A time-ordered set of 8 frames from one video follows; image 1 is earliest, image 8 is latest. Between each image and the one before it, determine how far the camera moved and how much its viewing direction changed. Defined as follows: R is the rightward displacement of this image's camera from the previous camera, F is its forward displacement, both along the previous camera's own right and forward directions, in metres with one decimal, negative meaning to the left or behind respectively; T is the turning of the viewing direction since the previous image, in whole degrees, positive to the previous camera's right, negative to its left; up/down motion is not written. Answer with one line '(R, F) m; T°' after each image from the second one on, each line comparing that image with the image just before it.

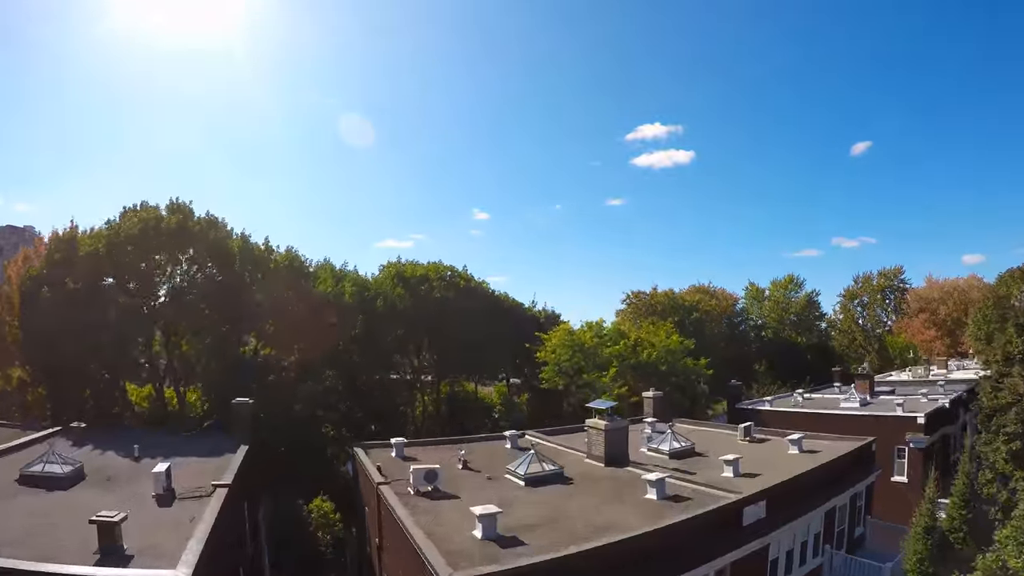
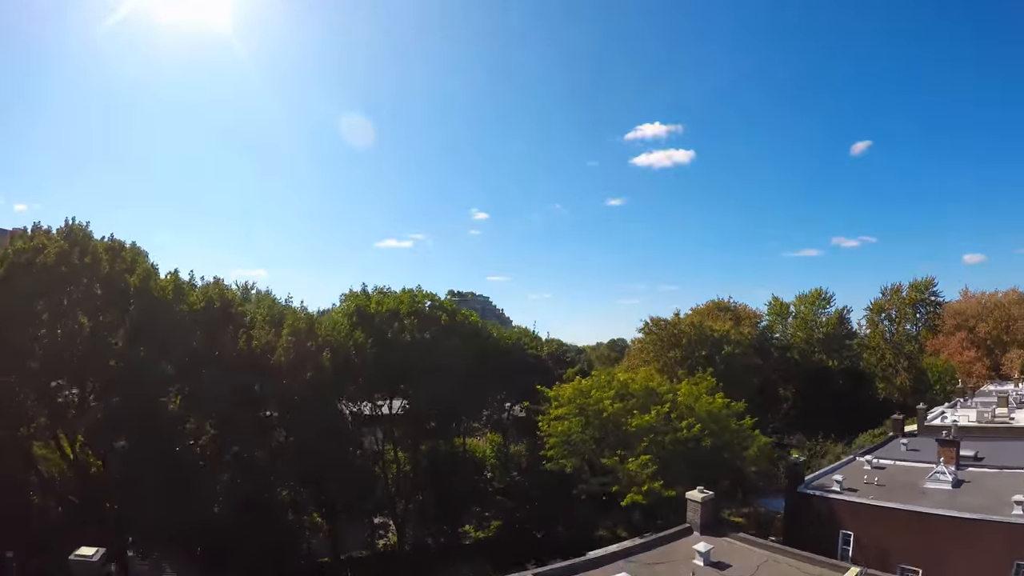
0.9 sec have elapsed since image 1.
(+0.2, +5.0) m; 0°
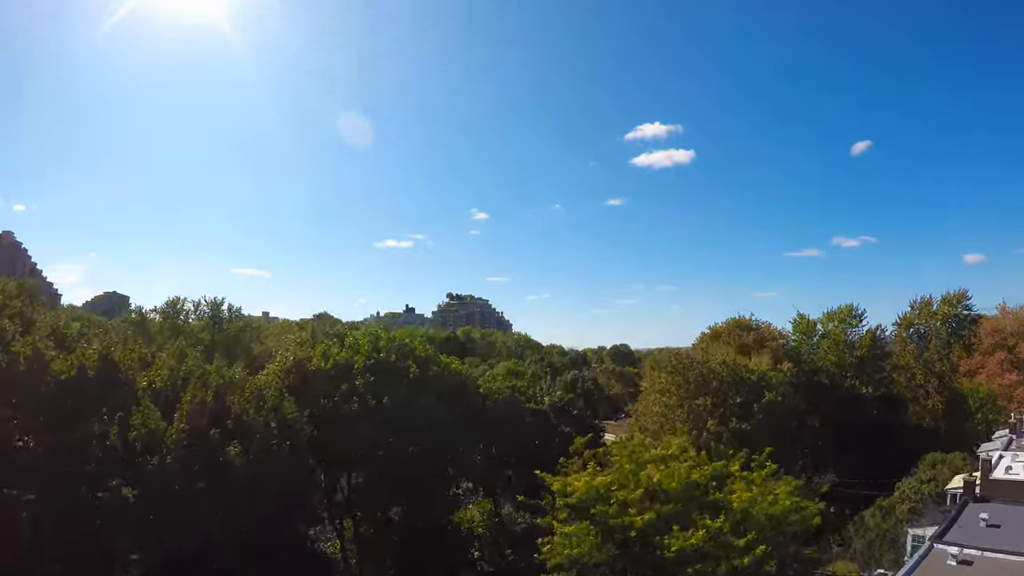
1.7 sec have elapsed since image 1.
(+0.2, +4.4) m; 0°
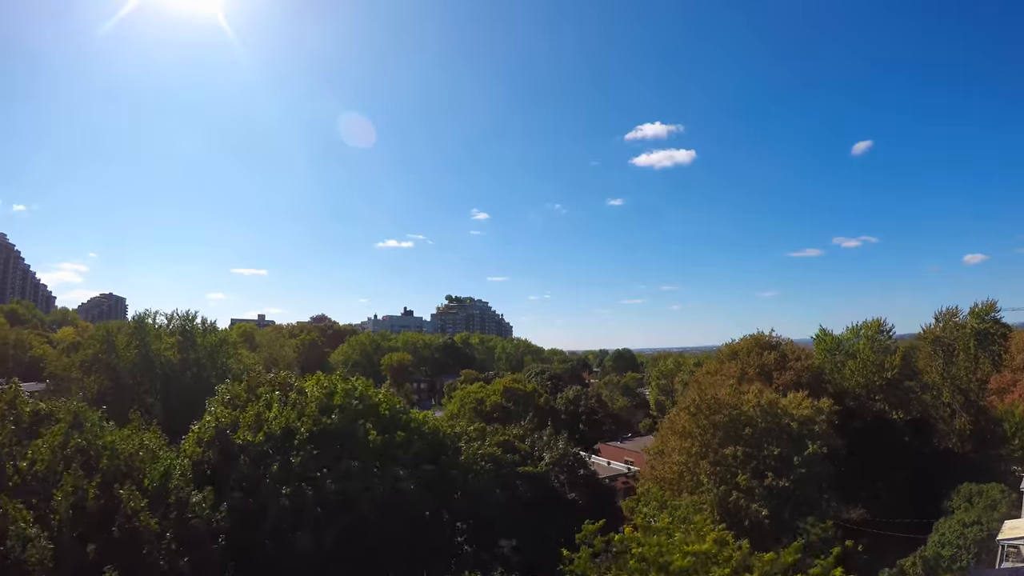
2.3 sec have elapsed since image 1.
(+0.2, +3.3) m; 0°
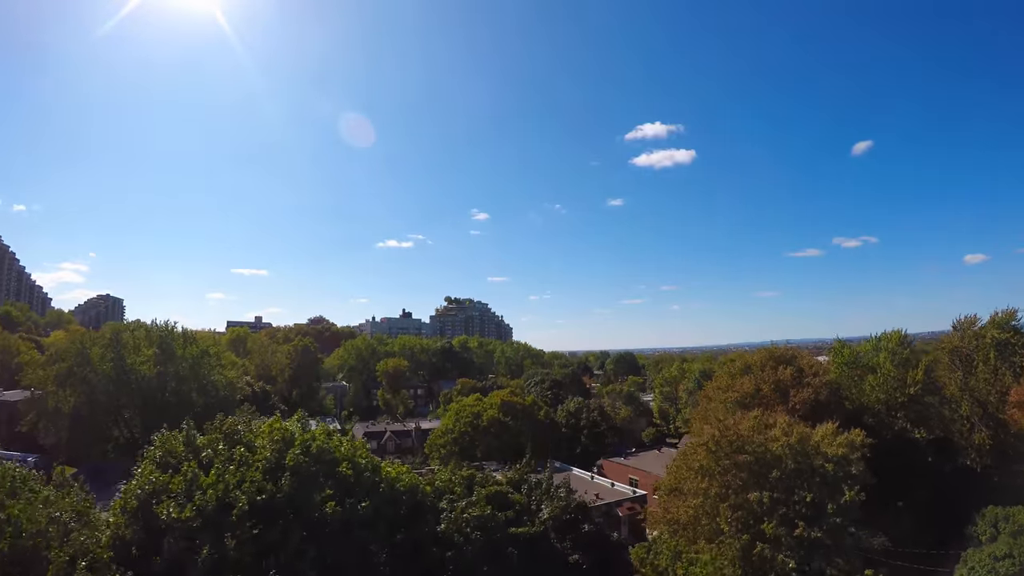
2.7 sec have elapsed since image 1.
(+0.2, +2.2) m; 0°
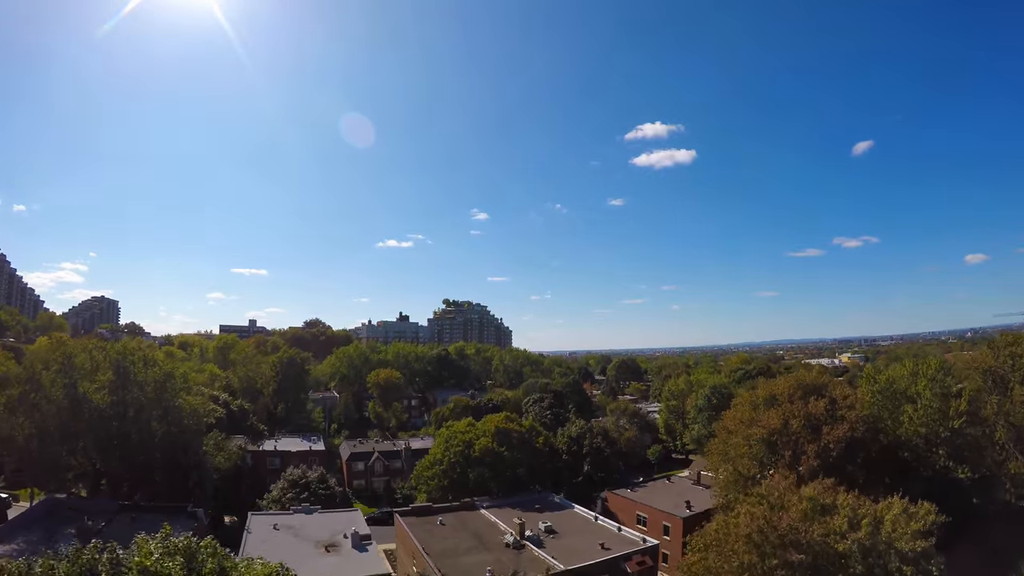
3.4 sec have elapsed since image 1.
(+0.3, +3.7) m; 0°
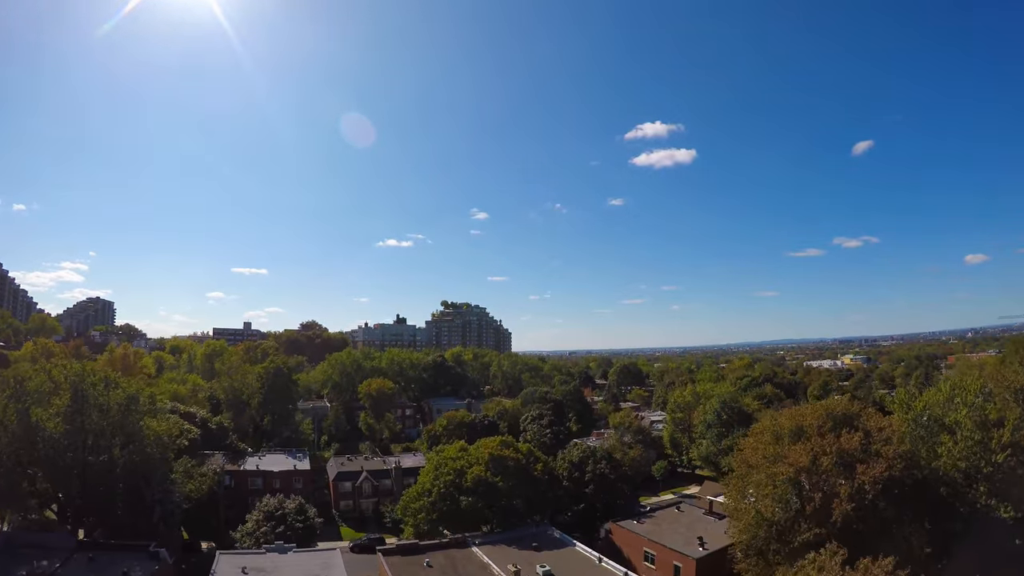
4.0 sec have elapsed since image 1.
(+0.3, +3.2) m; 0°
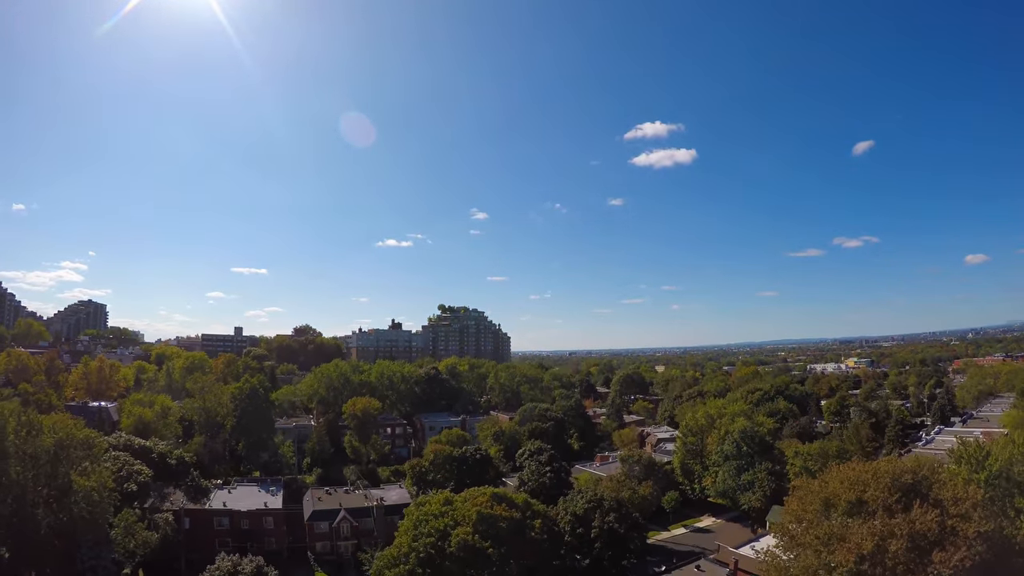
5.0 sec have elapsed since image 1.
(+0.4, +5.1) m; 0°
